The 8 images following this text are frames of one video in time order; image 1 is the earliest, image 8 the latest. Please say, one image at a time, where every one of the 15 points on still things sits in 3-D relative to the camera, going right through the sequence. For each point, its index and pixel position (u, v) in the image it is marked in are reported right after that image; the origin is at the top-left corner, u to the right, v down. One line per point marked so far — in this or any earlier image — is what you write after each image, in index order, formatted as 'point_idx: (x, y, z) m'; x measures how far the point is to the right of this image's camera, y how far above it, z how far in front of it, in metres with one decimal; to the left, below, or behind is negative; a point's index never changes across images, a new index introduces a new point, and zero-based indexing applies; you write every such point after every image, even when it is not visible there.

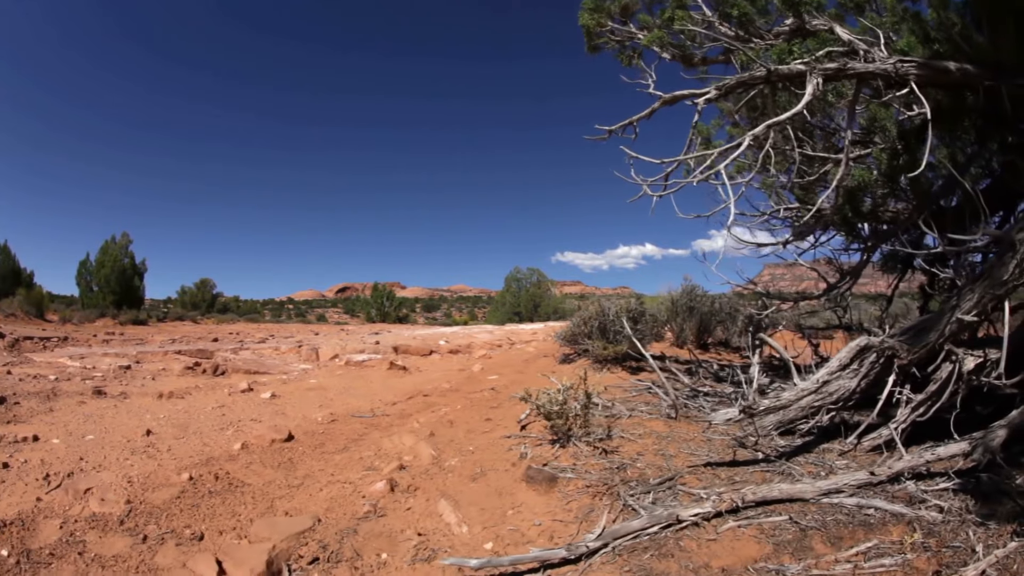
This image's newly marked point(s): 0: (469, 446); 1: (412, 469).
0: (-0.3, -1.0, +3.8) m
1: (-0.7, -1.1, +3.9) m
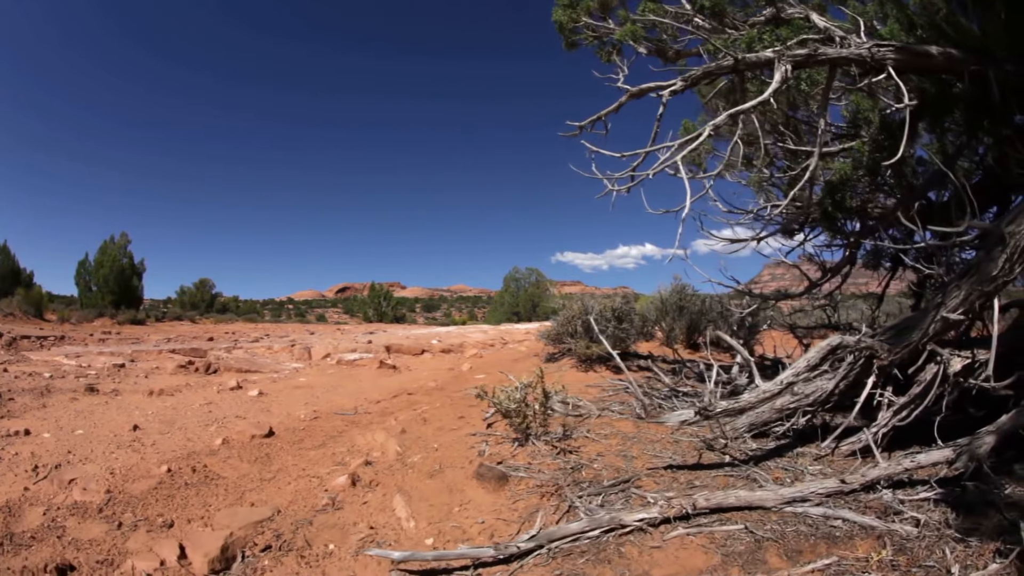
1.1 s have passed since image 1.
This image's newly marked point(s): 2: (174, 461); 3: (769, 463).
0: (-0.5, -1.0, +3.9) m
1: (-0.9, -1.1, +3.9) m
2: (-2.5, -1.2, +4.3) m
3: (+1.5, -1.0, +3.3) m
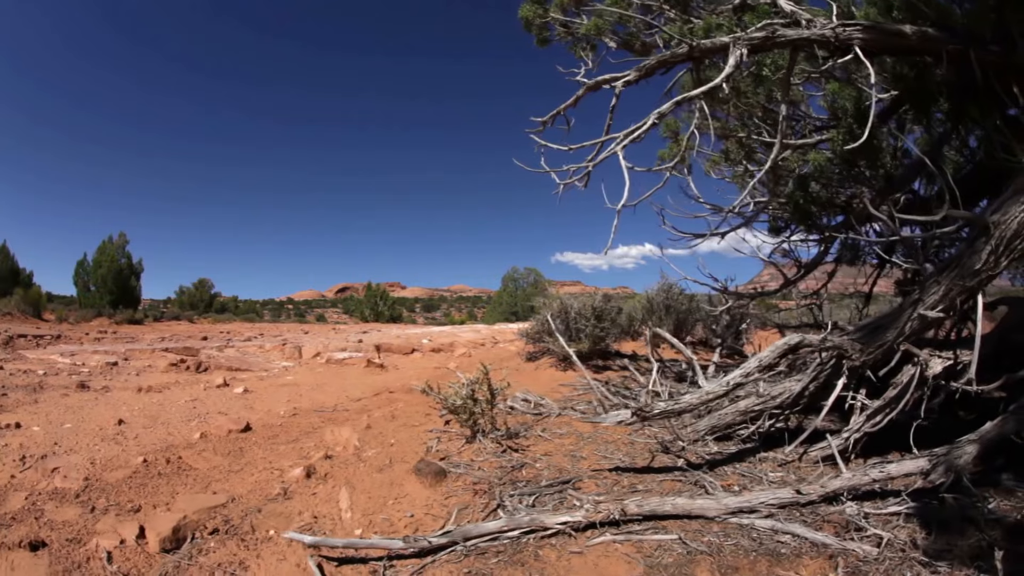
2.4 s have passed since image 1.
0: (-0.8, -1.0, +3.9) m
1: (-1.2, -1.1, +4.0) m
2: (-2.7, -1.2, +4.4) m
3: (+1.2, -1.0, +3.2) m
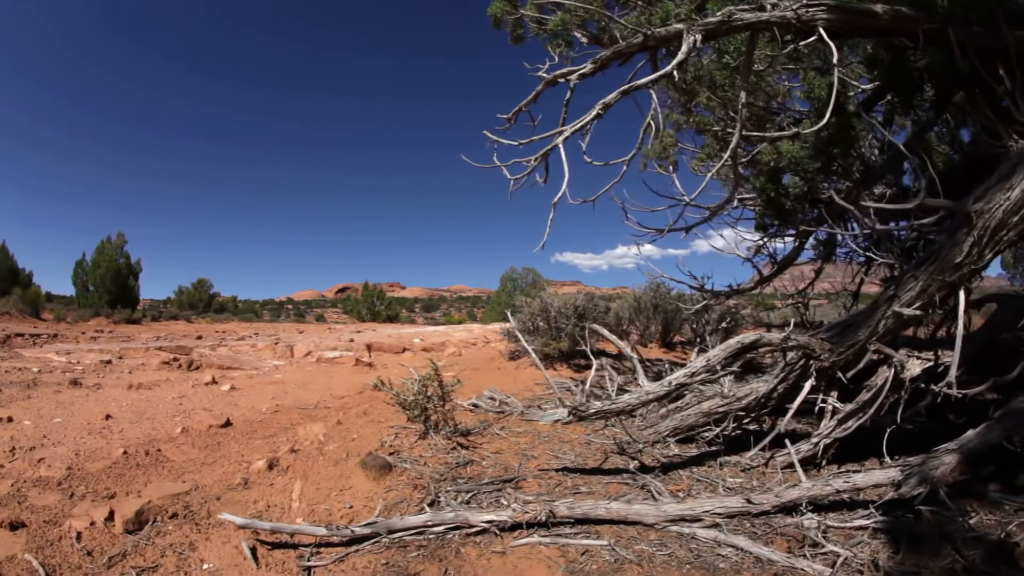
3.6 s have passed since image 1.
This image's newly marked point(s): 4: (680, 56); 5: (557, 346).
0: (-1.1, -1.0, +3.9) m
1: (-1.5, -1.1, +4.0) m
2: (-3.0, -1.2, +4.5) m
3: (+0.9, -1.0, +3.1) m
4: (+0.9, +1.3, +3.1) m
5: (+0.4, -0.5, +5.1) m
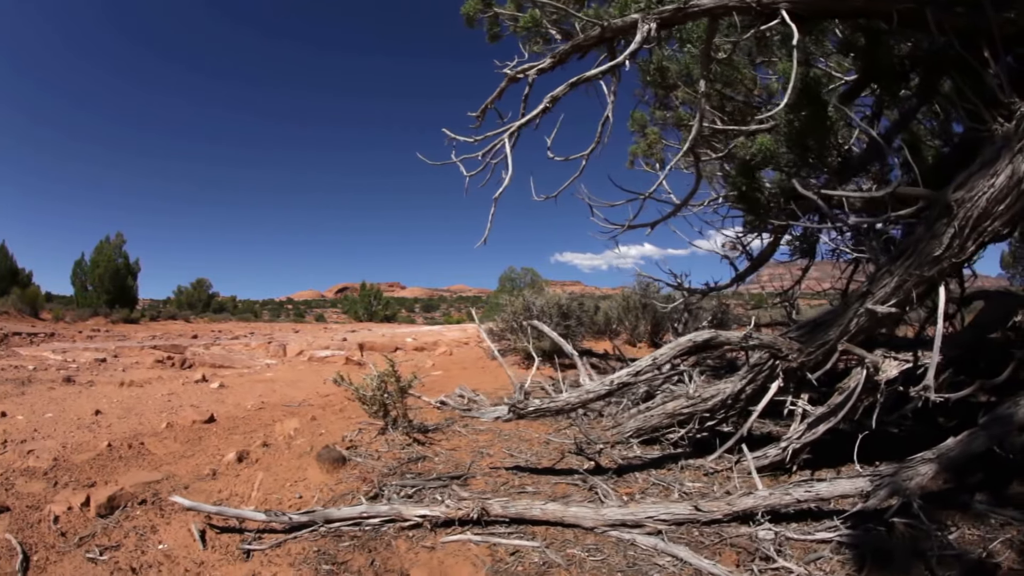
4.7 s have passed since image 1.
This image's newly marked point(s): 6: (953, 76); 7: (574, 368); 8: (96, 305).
0: (-1.3, -1.0, +3.9) m
1: (-1.7, -1.1, +4.1) m
2: (-3.1, -1.2, +4.6) m
3: (+0.7, -1.0, +3.1) m
4: (+0.6, +1.3, +3.0) m
5: (+0.2, -0.5, +5.1) m
6: (+2.9, +1.4, +3.8) m
7: (+0.6, -0.7, +5.2) m
8: (-11.7, -0.5, +15.9) m
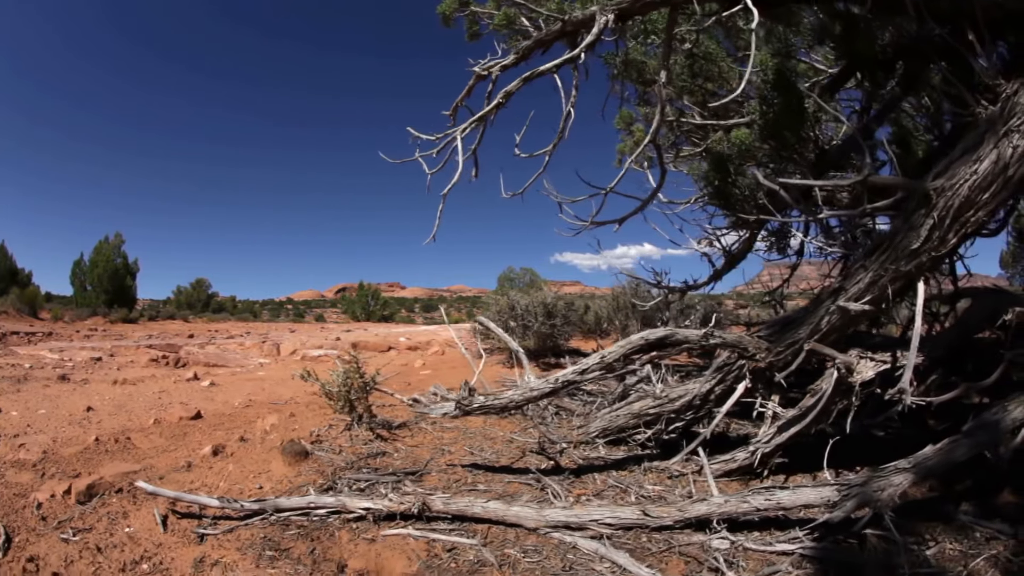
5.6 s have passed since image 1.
0: (-1.5, -1.0, +3.9) m
1: (-1.9, -1.1, +4.1) m
2: (-3.3, -1.2, +4.7) m
3: (+0.4, -1.0, +3.0) m
4: (+0.4, +1.3, +3.0) m
5: (+0.1, -0.5, +5.0) m
6: (+2.7, +1.4, +3.6) m
7: (+0.4, -0.7, +5.2) m
8: (-11.4, -0.5, +16.3) m
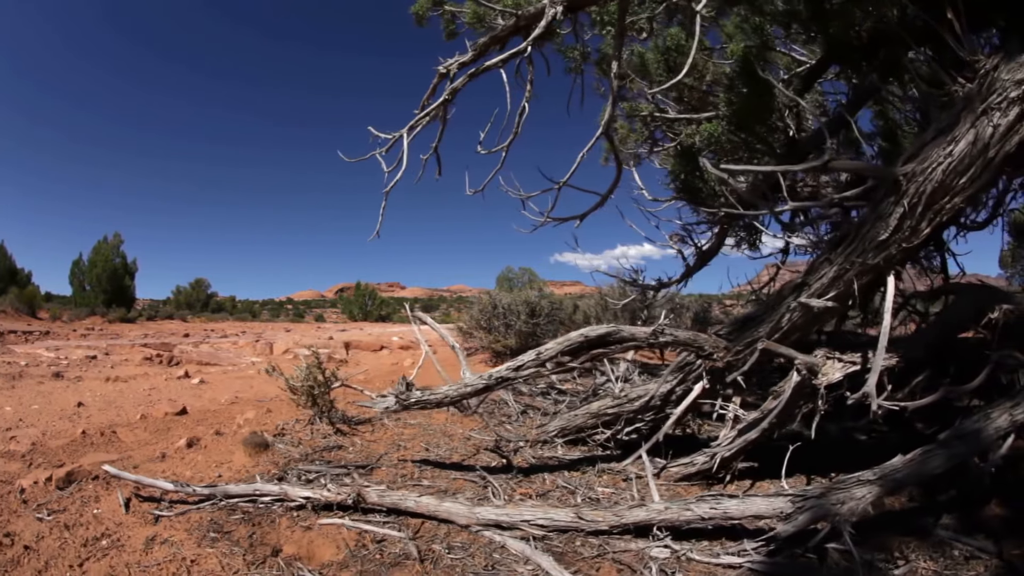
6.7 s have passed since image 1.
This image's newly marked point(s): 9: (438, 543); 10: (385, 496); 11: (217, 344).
0: (-1.7, -1.0, +3.9) m
1: (-2.1, -1.1, +4.1) m
2: (-3.5, -1.2, +4.8) m
3: (+0.2, -0.9, +2.9) m
4: (+0.2, +1.3, +2.9) m
5: (-0.1, -0.5, +5.0) m
6: (+2.4, +1.4, +3.5) m
7: (+0.3, -0.7, +5.1) m
8: (-11.2, -0.5, +16.7) m
9: (-0.3, -1.0, +2.4) m
10: (-0.5, -0.9, +2.5) m
11: (-3.6, -0.7, +7.2) m
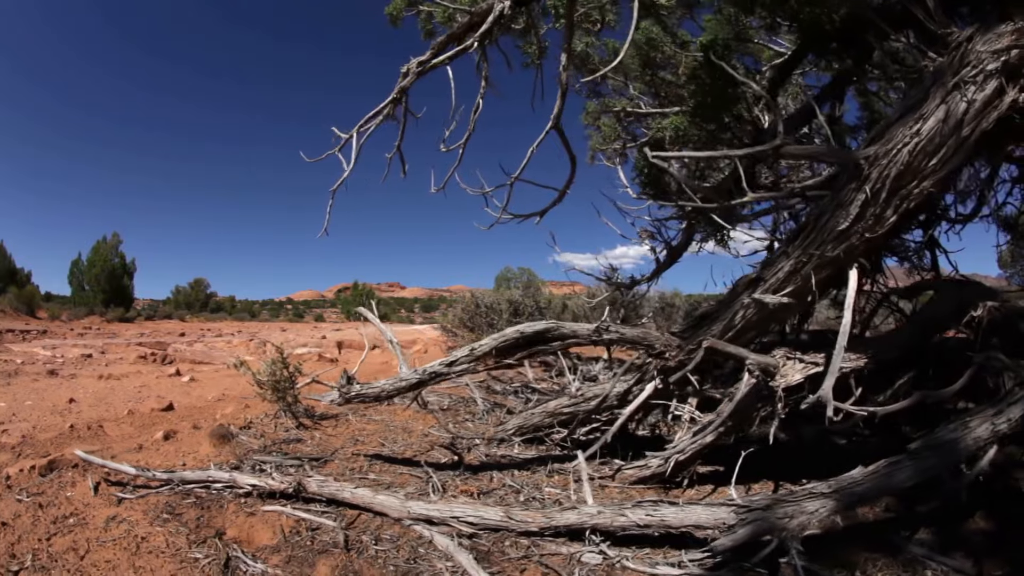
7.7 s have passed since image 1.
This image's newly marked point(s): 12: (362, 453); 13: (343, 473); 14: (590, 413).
0: (-1.9, -1.0, +4.0) m
1: (-2.3, -1.1, +4.1) m
2: (-3.7, -1.2, +4.9) m
3: (-0.1, -0.9, +2.9) m
4: (-0.1, +1.3, +2.9) m
5: (-0.3, -0.5, +4.9) m
6: (+2.2, +1.4, +3.3) m
7: (+0.1, -0.7, +5.1) m
8: (-10.9, -0.6, +17.1) m
9: (-0.5, -1.0, +2.3) m
10: (-0.8, -0.9, +2.5) m
11: (-3.6, -0.7, +7.3) m
12: (-0.8, -0.9, +3.0) m
13: (-0.8, -0.9, +2.8) m
14: (+0.4, -0.7, +3.1) m
